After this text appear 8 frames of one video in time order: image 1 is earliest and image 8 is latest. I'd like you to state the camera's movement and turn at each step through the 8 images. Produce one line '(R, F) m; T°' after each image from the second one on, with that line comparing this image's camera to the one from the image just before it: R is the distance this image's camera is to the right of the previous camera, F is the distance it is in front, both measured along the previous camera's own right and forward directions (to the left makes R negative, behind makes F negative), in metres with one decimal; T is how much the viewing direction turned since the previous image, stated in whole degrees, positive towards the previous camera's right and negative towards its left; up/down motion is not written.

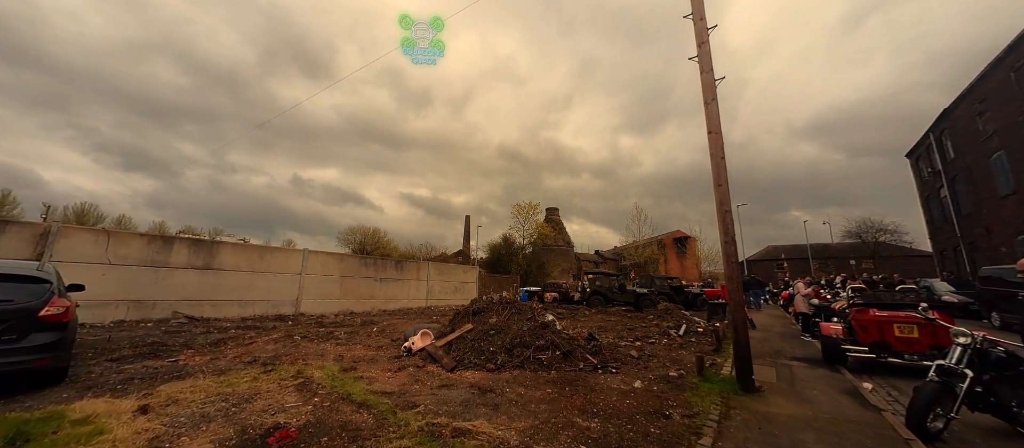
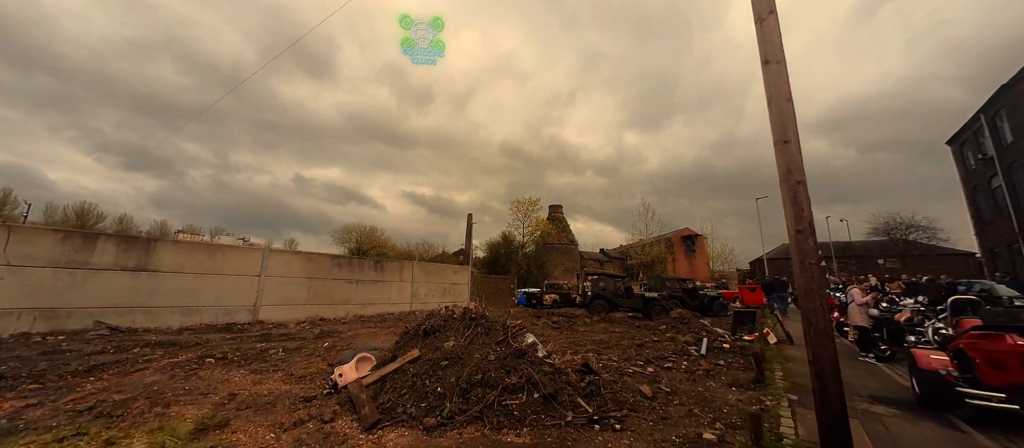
(+0.6, +1.9) m; -1°
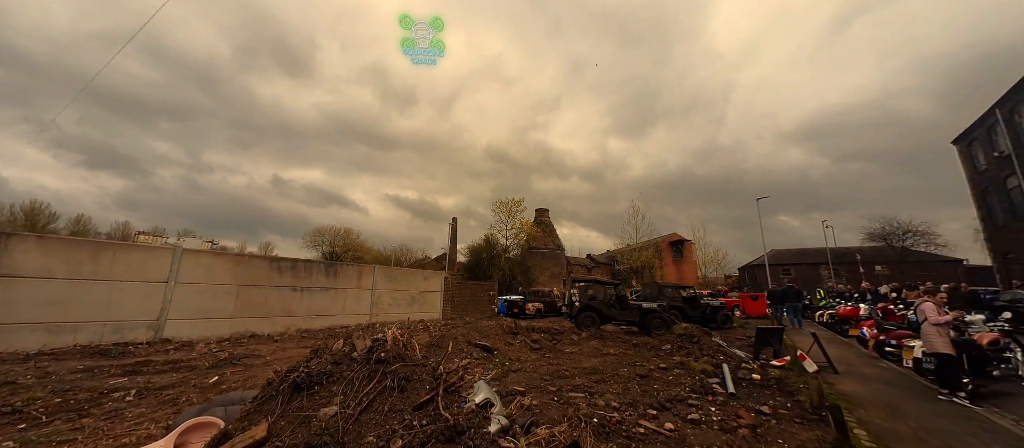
(+0.4, +2.1) m; +2°
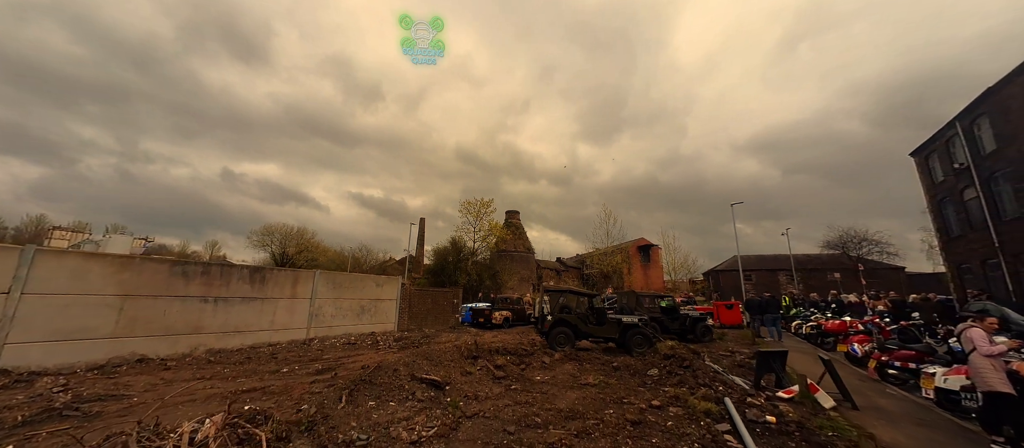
(+0.2, +1.6) m; +5°
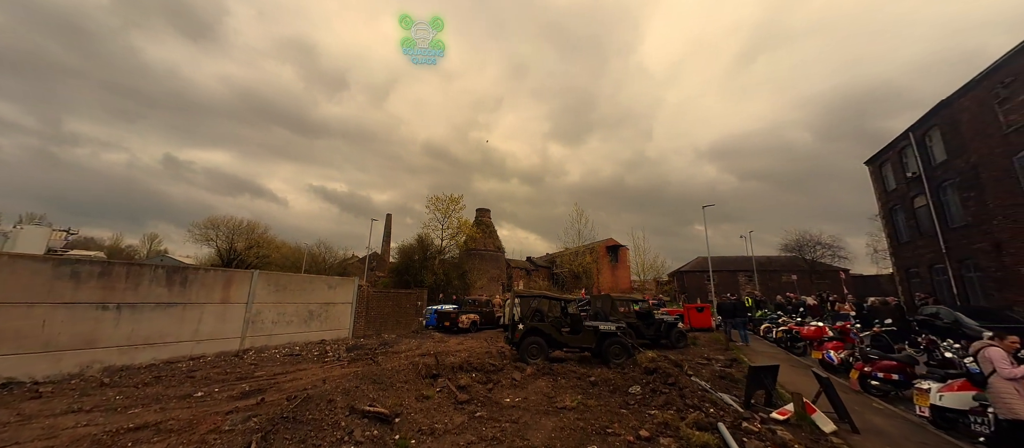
(0.0, +1.0) m; +5°
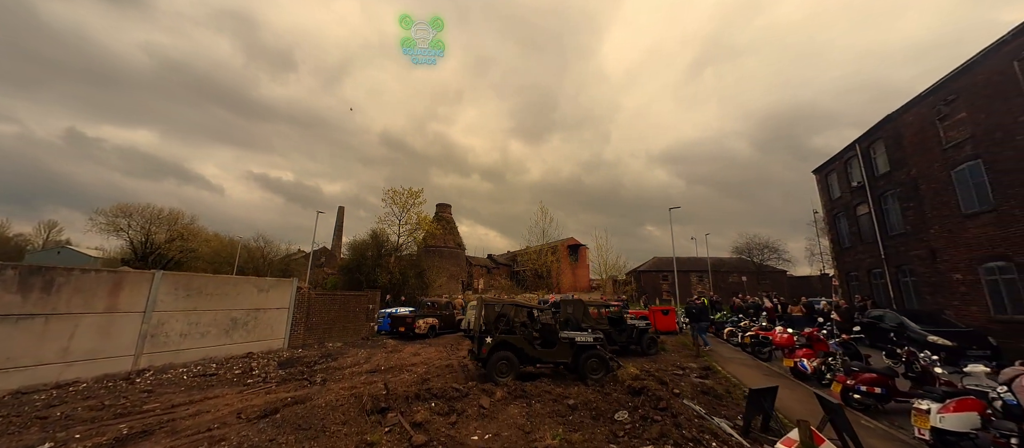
(-0.2, +1.1) m; +7°
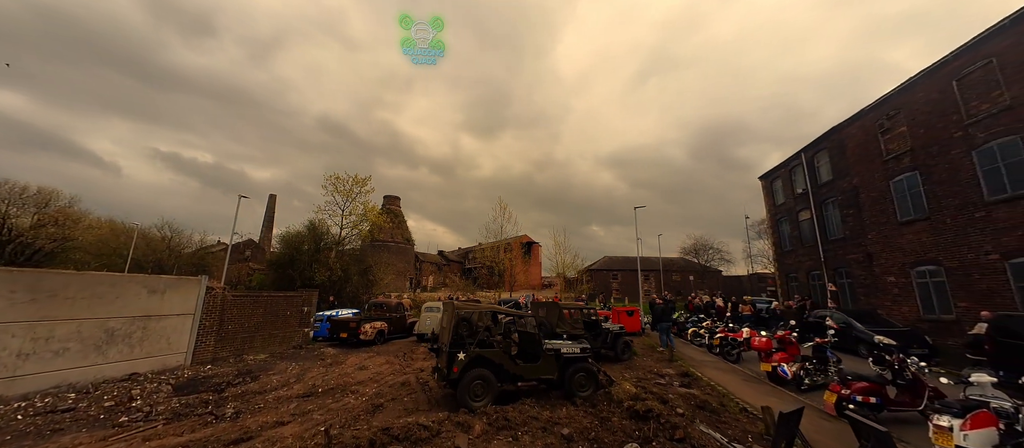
(-0.6, +1.4) m; +8°
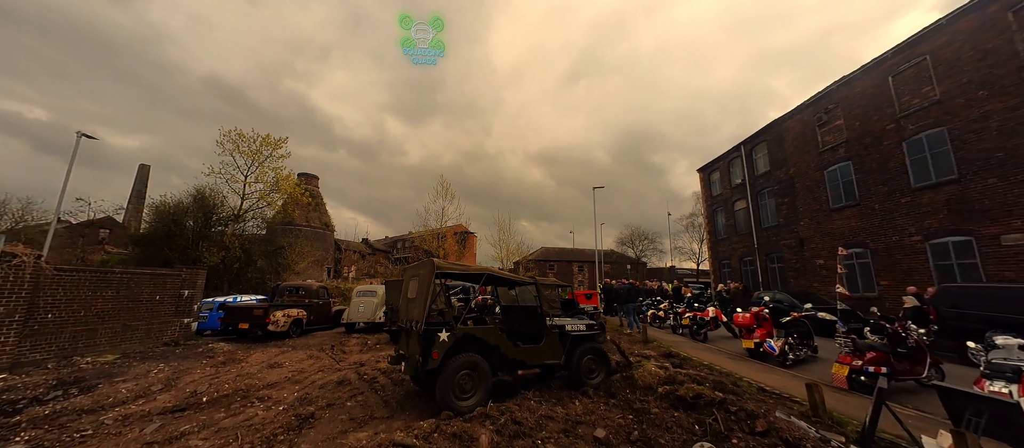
(-1.0, +1.9) m; +12°
